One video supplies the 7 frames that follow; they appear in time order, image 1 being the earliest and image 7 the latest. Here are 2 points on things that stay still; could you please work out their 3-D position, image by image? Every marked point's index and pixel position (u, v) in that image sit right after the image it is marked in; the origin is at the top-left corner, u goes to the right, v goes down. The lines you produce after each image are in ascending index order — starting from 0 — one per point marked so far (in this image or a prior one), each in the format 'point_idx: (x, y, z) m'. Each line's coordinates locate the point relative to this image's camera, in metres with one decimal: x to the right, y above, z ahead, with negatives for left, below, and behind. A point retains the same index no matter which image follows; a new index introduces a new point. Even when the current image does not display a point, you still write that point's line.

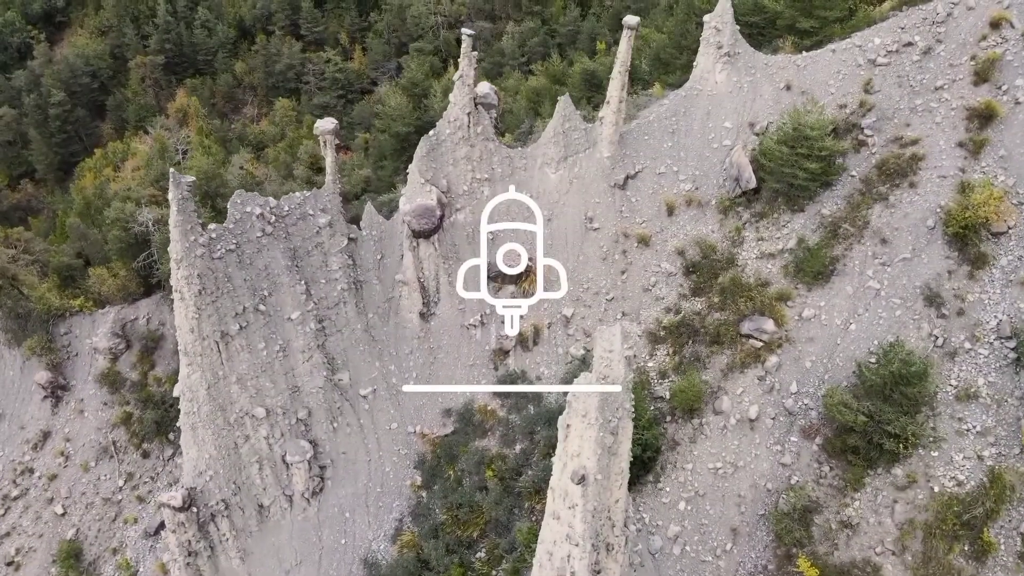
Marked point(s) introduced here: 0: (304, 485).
0: (-5.7, -5.6, +16.3) m
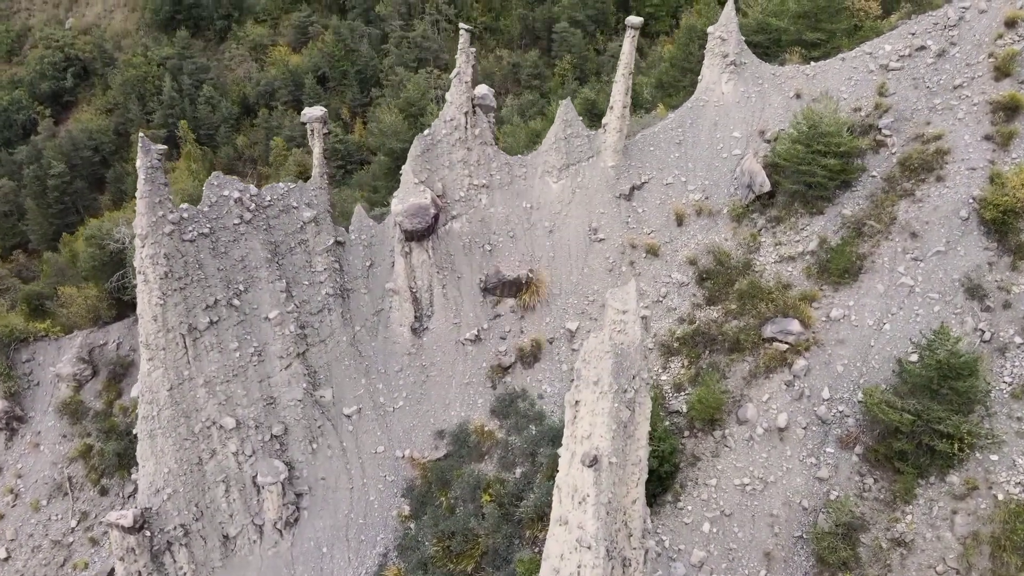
0: (-5.8, -5.6, +14.4) m
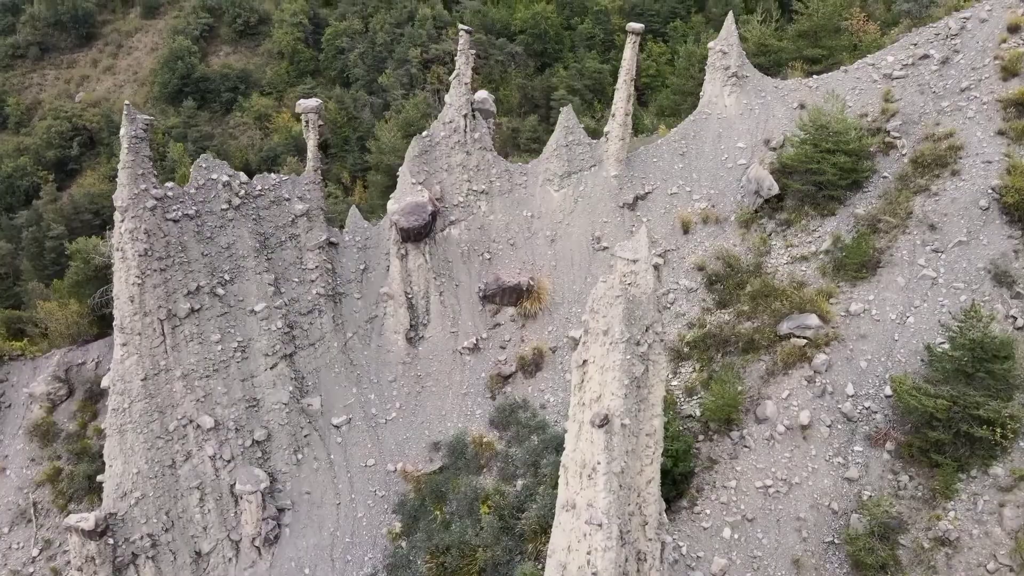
0: (-5.8, -5.4, +13.2) m
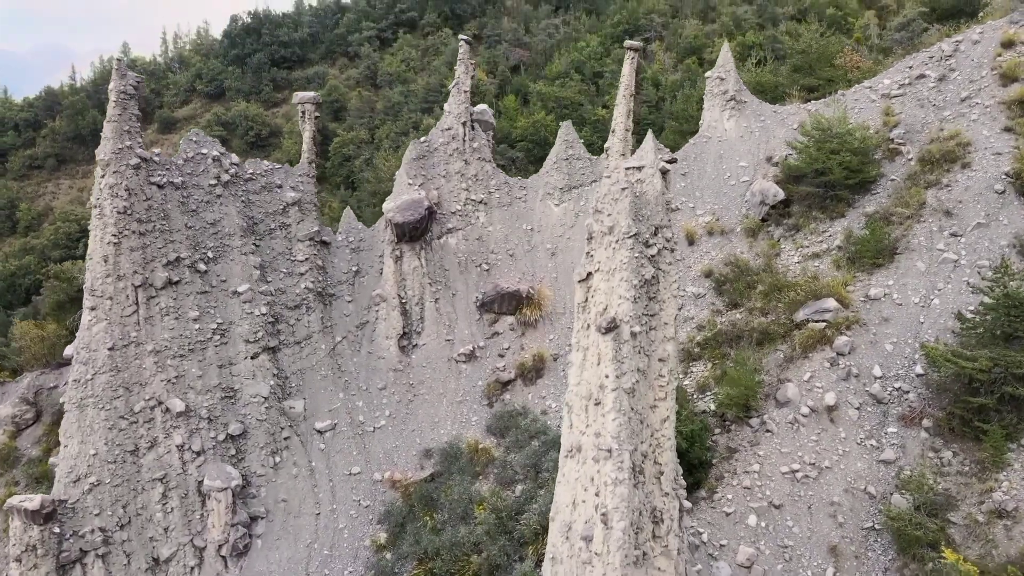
0: (-5.8, -4.9, +11.8) m
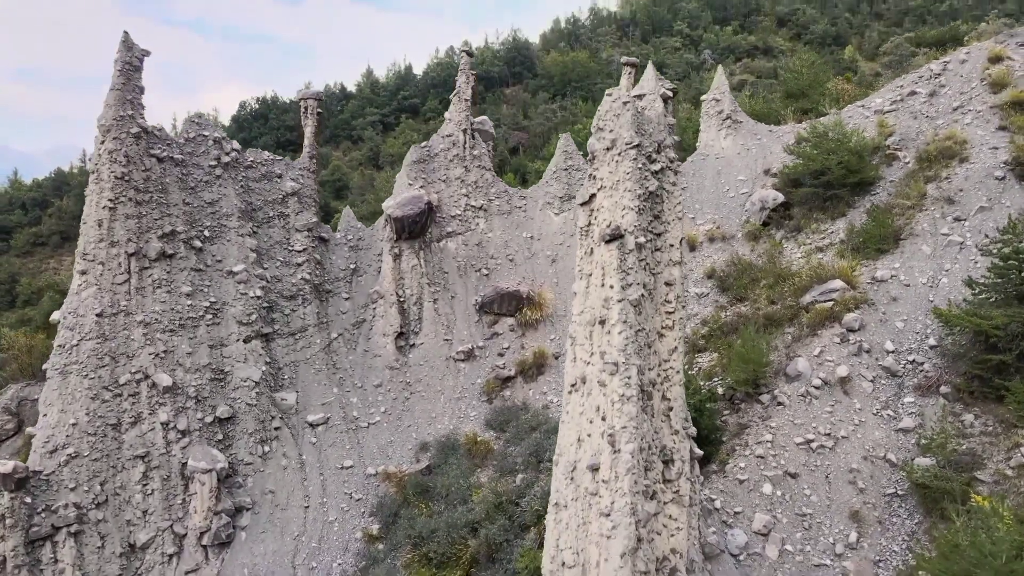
0: (-5.8, -4.3, +11.1) m
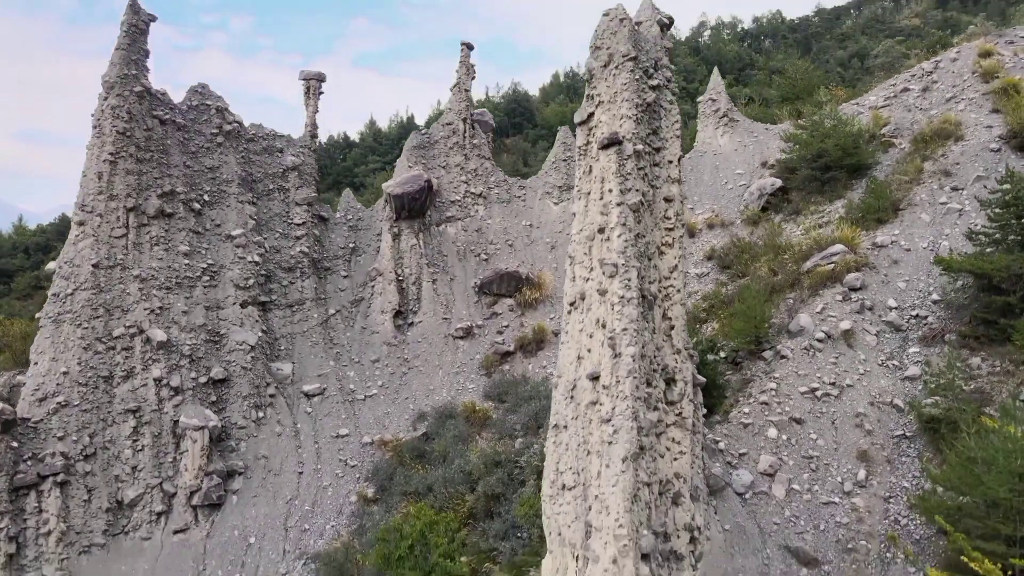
0: (-5.8, -3.4, +10.8) m
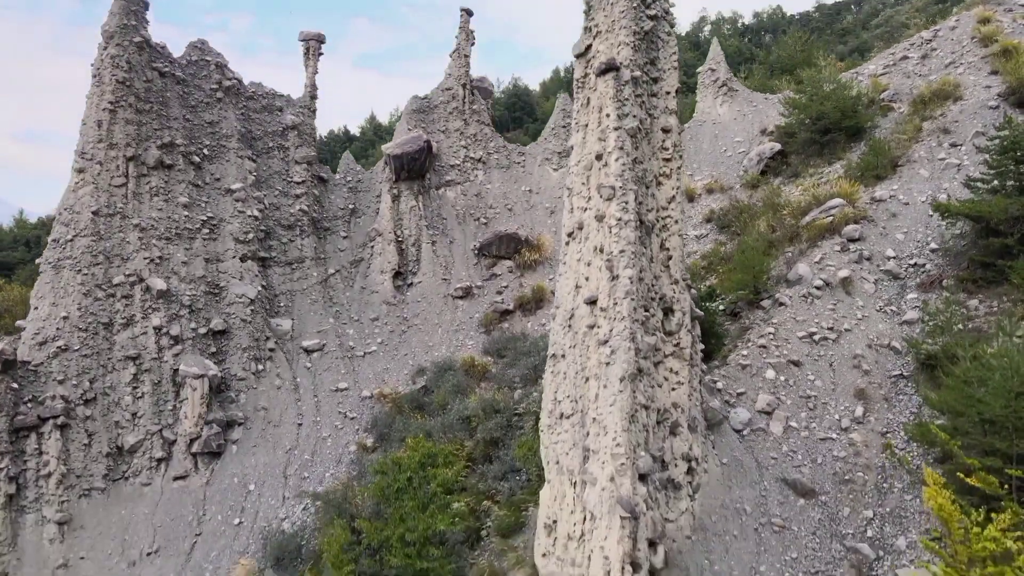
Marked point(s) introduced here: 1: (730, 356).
0: (-5.9, -2.5, +10.8) m
1: (+3.5, -1.2, +9.5) m
